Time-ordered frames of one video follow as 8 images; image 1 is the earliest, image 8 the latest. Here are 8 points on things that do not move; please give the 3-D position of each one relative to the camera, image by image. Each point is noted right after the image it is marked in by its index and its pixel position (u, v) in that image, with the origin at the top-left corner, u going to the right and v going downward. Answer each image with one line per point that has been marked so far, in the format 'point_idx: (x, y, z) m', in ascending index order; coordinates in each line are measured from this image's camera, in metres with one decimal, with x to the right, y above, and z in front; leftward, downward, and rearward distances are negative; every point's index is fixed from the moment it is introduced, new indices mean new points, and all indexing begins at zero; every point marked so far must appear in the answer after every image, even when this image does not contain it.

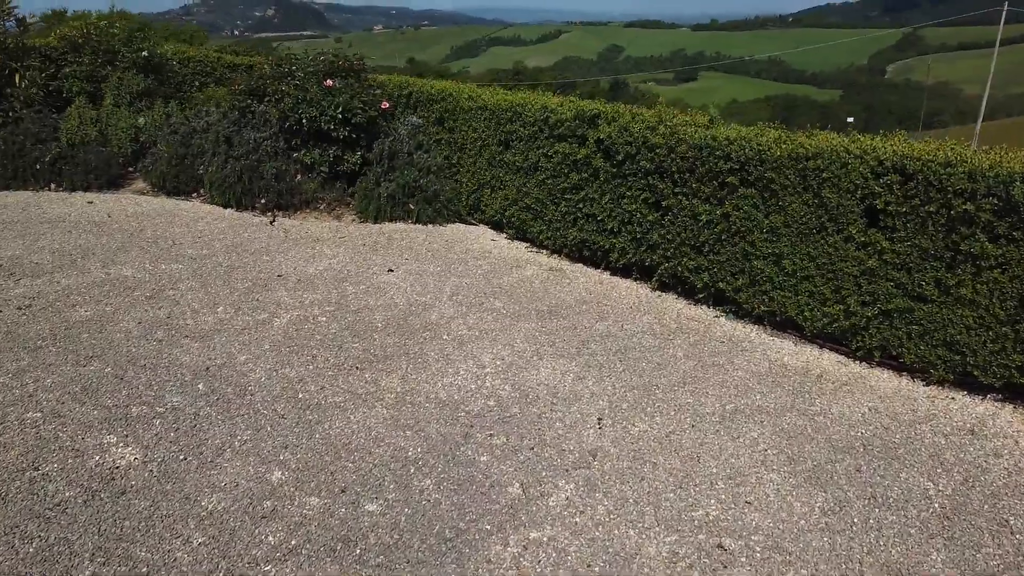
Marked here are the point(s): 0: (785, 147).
0: (+1.7, +0.9, +4.6) m
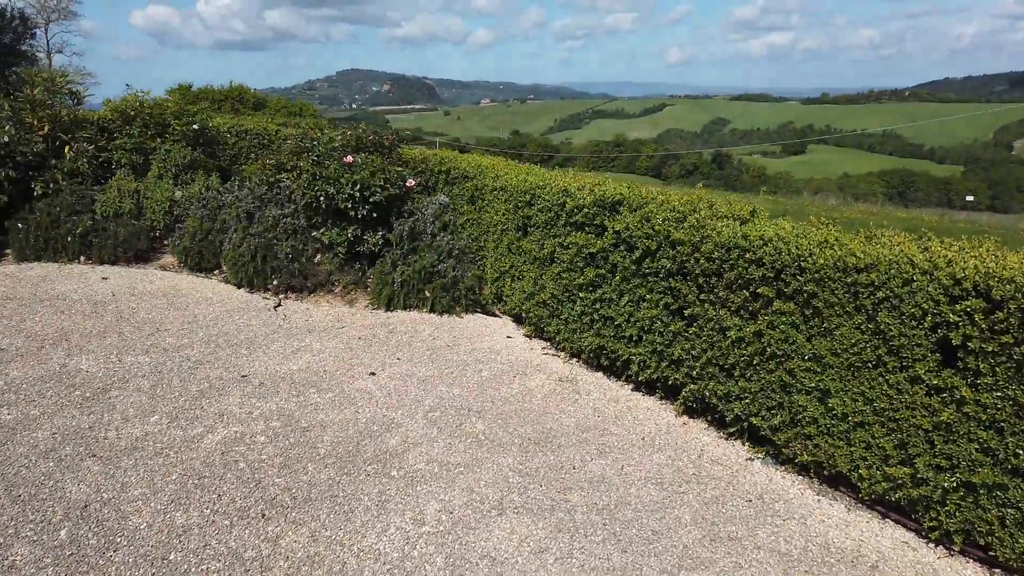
0: (+1.5, +0.2, +3.6) m
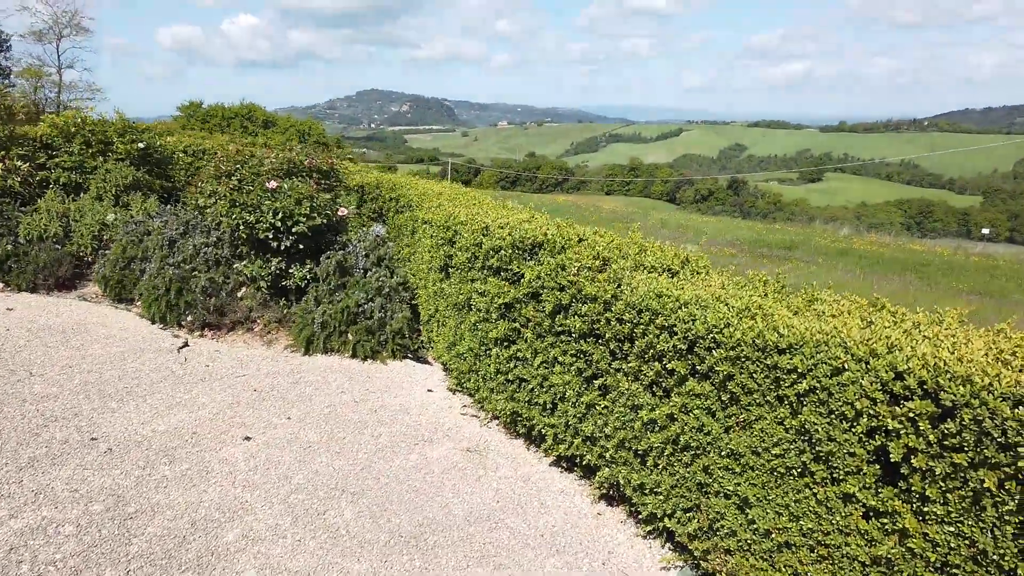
0: (+0.9, -0.1, +2.8) m
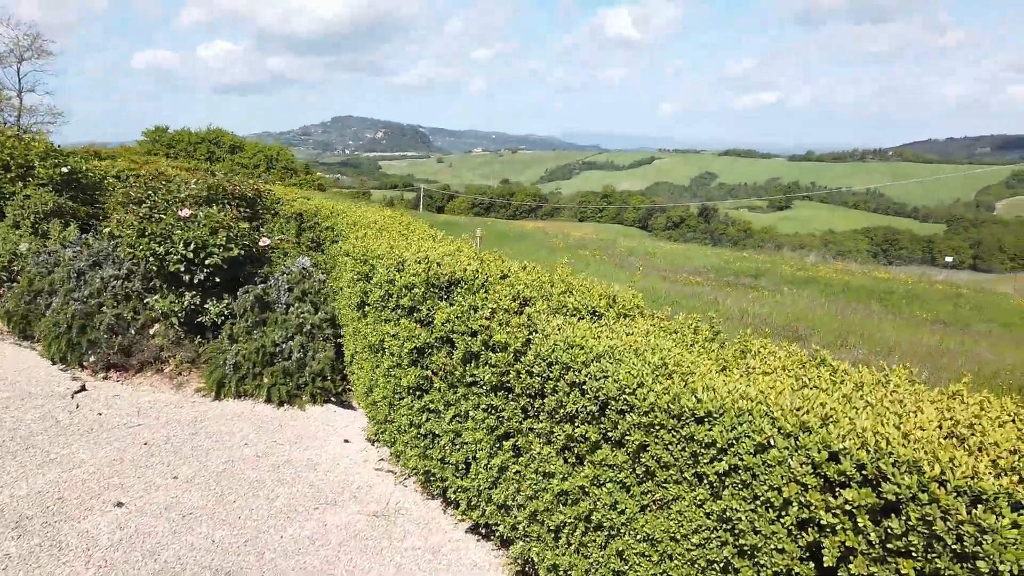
0: (+0.5, -0.3, +2.4) m
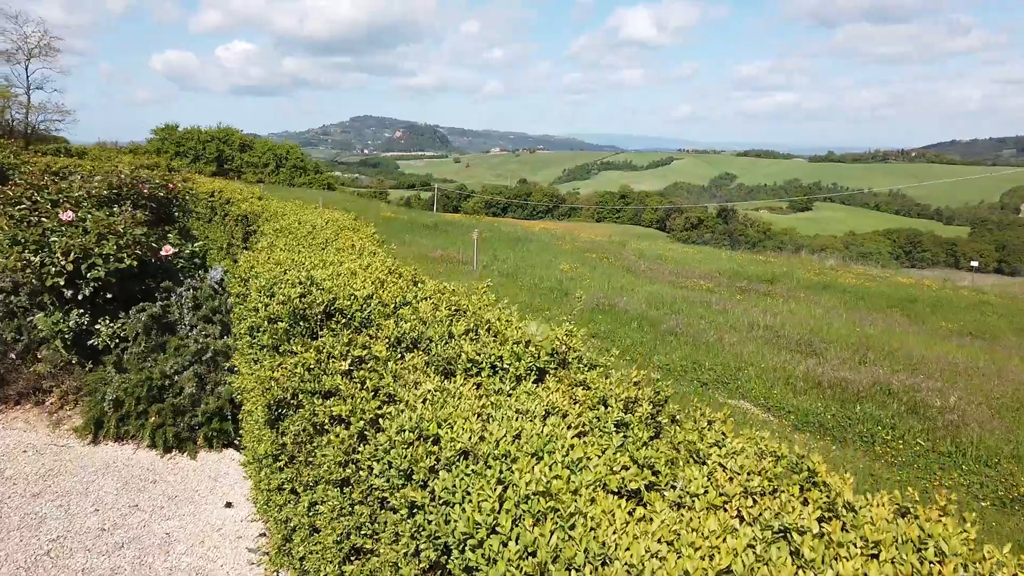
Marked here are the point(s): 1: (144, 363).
0: (0.0, -0.5, +1.4) m
1: (-2.4, -0.5, +4.9) m
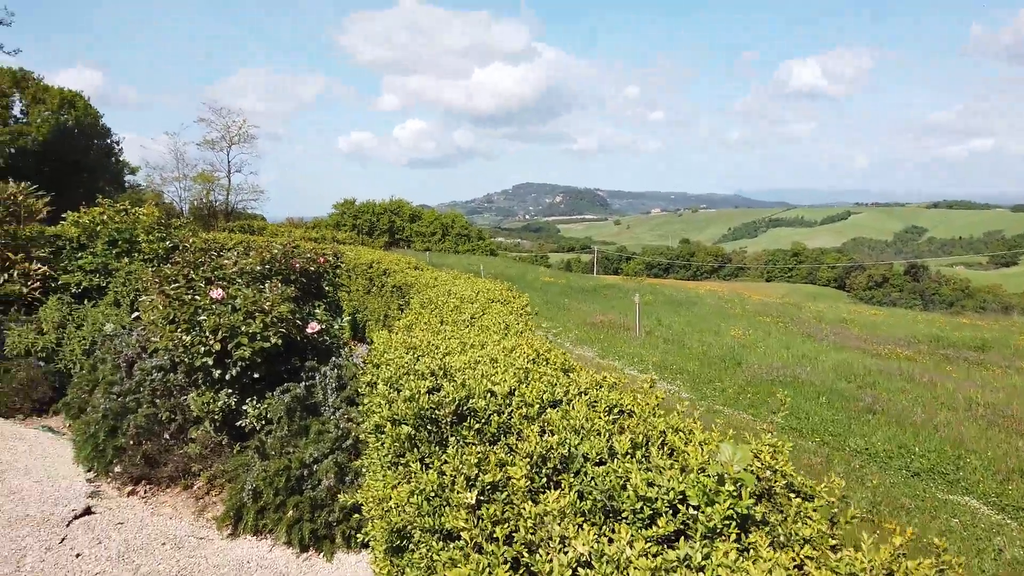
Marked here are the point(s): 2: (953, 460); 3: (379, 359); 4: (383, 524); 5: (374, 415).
0: (+0.2, -0.6, +0.6) m
1: (-1.4, -1.0, +4.6) m
2: (+3.8, -1.5, +6.5) m
3: (-0.6, -0.3, +3.5) m
4: (-0.4, -0.8, +2.4) m
5: (-0.5, -0.5, +3.0) m
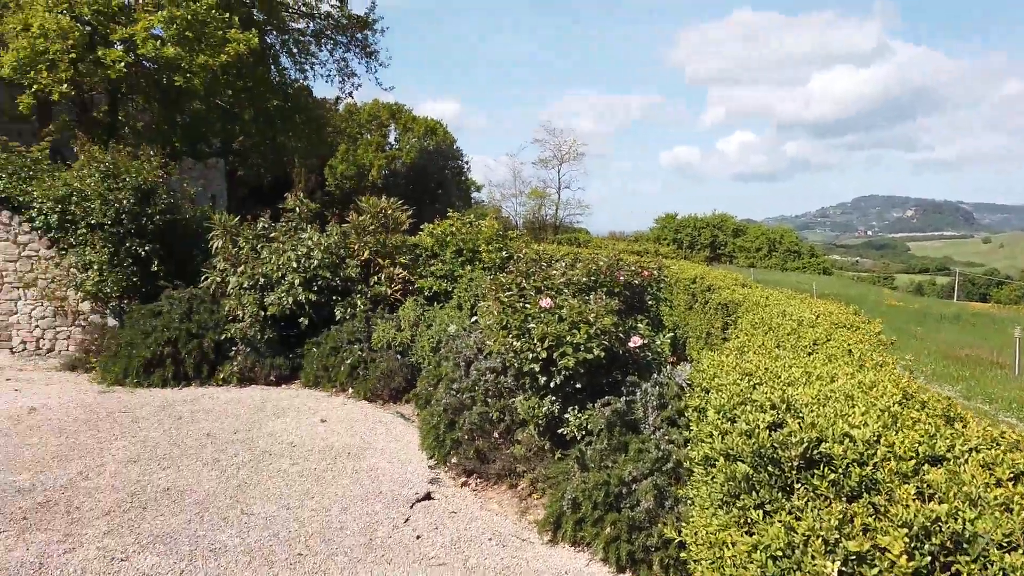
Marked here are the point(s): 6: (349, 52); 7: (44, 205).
0: (+0.5, -0.7, +0.3) m
1: (+0.6, -1.1, +4.6) m
2: (+6.1, -1.8, +4.2) m
3: (+0.9, -0.4, +3.2) m
4: (+0.6, -0.8, +2.2) m
5: (+0.7, -0.5, +2.8) m
6: (-3.2, +4.6, +14.8) m
7: (-5.1, +0.9, +8.3) m
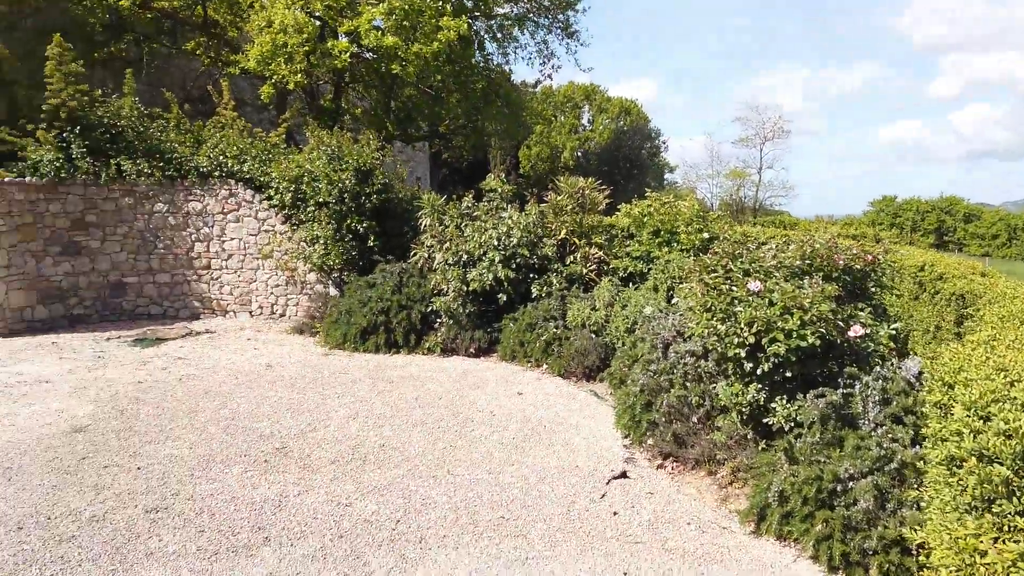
0: (+0.6, -0.6, +0.2) m
1: (+1.7, -1.0, +4.3) m
2: (+6.9, -1.9, +2.6) m
3: (+1.7, -0.3, +2.9) m
4: (+1.2, -0.8, +2.0) m
5: (+1.5, -0.5, +2.5) m
6: (+0.8, +5.1, +15.0) m
7: (-2.8, +1.3, +9.2) m
